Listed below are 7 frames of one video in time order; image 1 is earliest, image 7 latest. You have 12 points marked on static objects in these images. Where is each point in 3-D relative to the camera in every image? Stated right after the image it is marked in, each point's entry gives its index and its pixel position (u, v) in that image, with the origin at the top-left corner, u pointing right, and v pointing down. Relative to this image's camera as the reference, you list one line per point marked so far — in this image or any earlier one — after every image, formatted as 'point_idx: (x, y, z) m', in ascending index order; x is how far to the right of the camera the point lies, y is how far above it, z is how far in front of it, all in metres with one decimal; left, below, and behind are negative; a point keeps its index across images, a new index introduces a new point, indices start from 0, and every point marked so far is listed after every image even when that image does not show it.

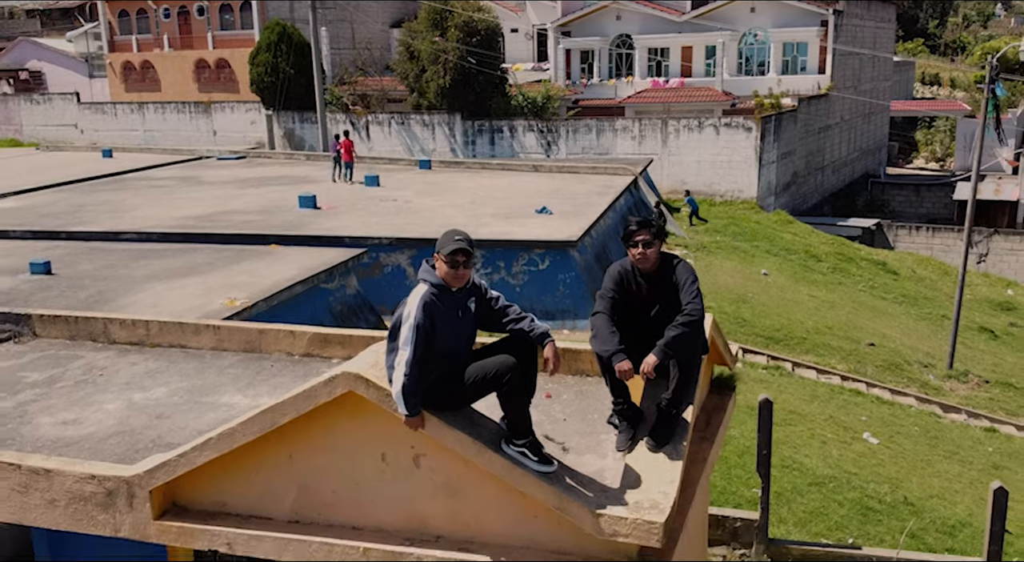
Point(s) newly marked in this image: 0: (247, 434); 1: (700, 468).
0: (-1.0, -0.5, +4.0) m
1: (+0.7, -0.7, +4.5) m
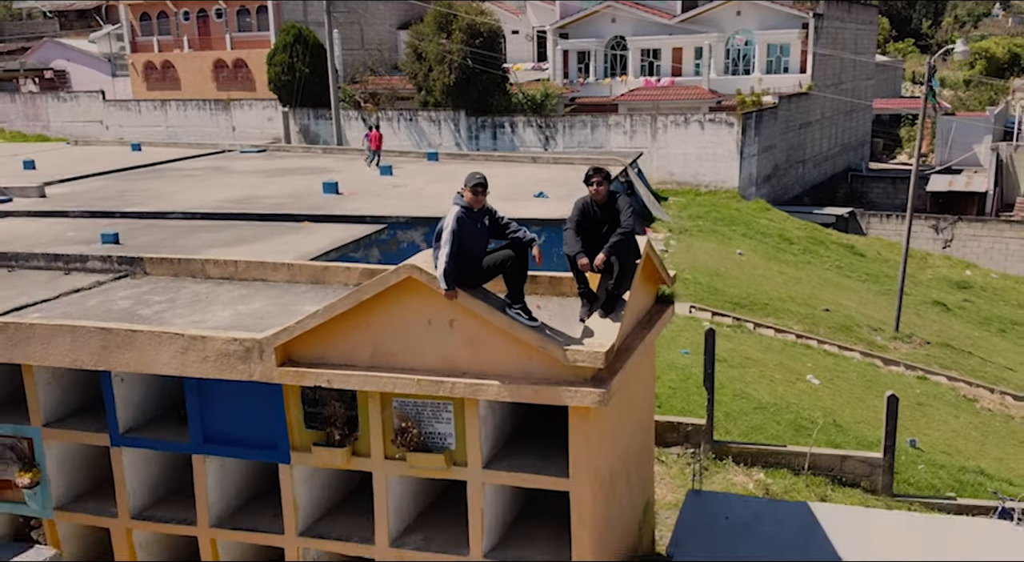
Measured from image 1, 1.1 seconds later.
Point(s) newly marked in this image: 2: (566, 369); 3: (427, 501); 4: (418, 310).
0: (-1.0, -0.1, +6.2) m
1: (+0.7, -0.3, +6.7) m
2: (+0.3, -0.5, +6.0) m
3: (-0.5, -1.4, +7.1) m
4: (-0.5, -0.2, +6.2) m
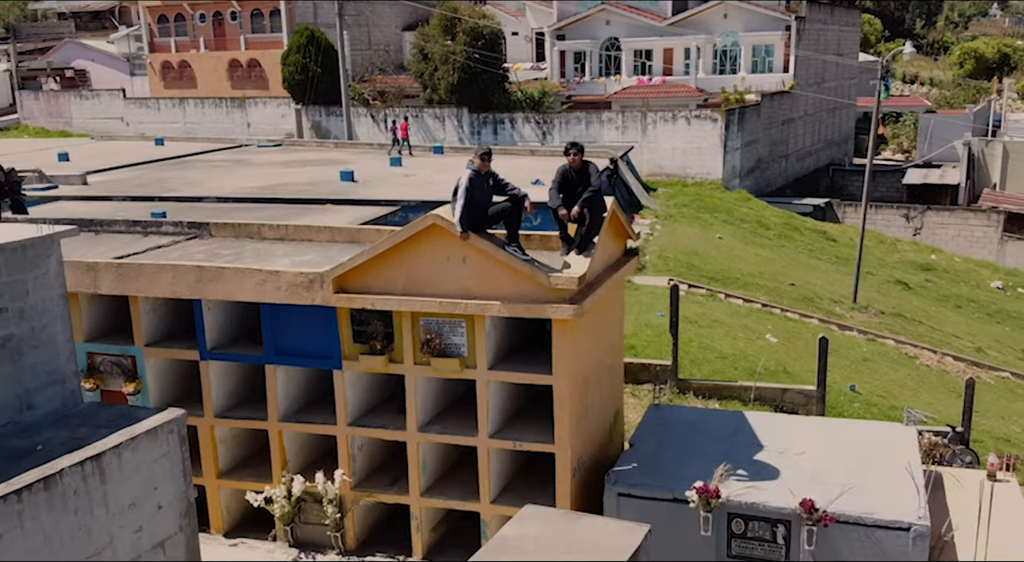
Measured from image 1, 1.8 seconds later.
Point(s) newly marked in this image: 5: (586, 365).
0: (-1.0, +0.3, +8.3) m
1: (+0.7, 0.0, +8.8) m
2: (+0.3, -0.1, +8.1) m
3: (-0.5, -1.0, +9.2) m
4: (-0.5, +0.2, +8.3) m
5: (+0.6, -0.7, +8.9) m
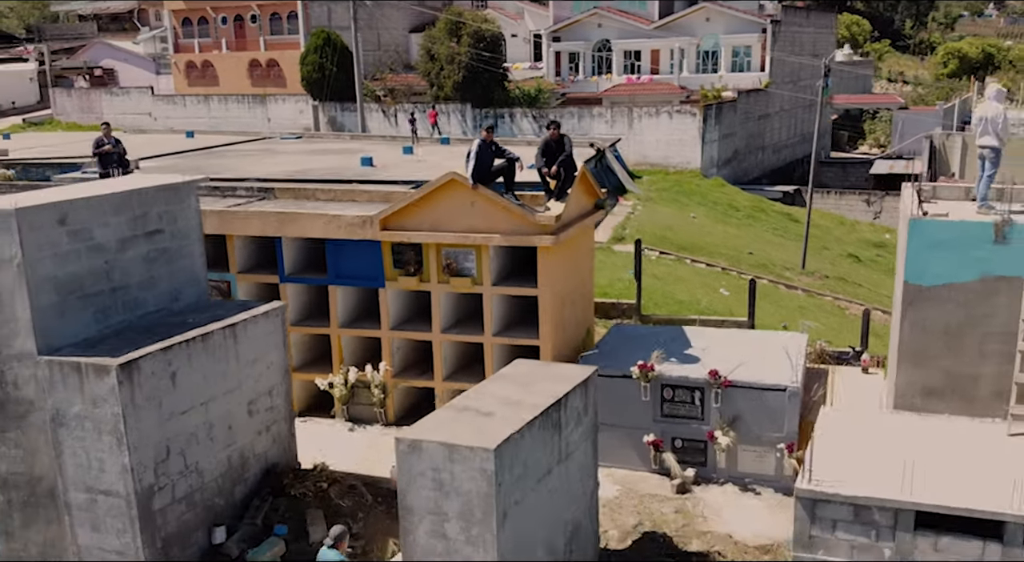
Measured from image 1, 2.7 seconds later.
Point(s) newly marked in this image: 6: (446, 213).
0: (-1.0, +0.9, +11.7) m
1: (+0.7, +0.7, +12.2) m
2: (+0.2, +0.5, +11.4) m
3: (-0.5, -0.4, +12.6) m
4: (-0.6, +0.8, +11.6) m
5: (+0.6, -0.1, +12.2) m
6: (-0.7, +0.7, +11.7) m
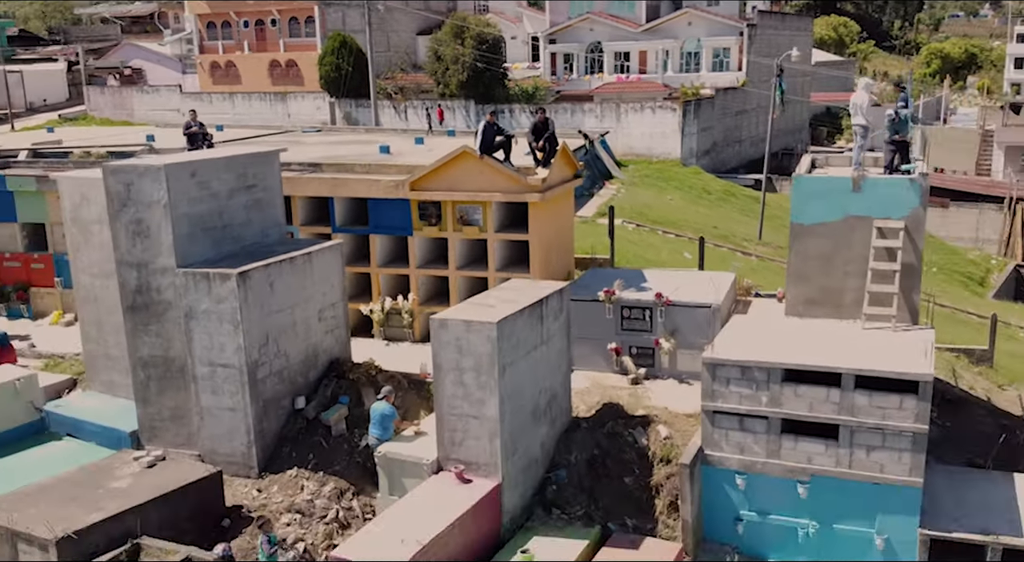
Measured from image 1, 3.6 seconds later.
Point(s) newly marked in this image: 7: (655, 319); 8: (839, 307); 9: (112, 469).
0: (-1.1, +1.6, +15.5) m
1: (+0.7, +1.4, +16.0) m
2: (+0.2, +1.2, +15.2) m
3: (-0.6, +0.4, +16.4) m
4: (-0.6, +1.6, +15.5) m
5: (+0.5, +0.7, +16.0) m
6: (-0.7, +1.4, +15.6) m
7: (+1.9, -0.5, +15.1) m
8: (+3.9, -0.3, +13.7) m
9: (-4.4, -2.1, +12.5) m
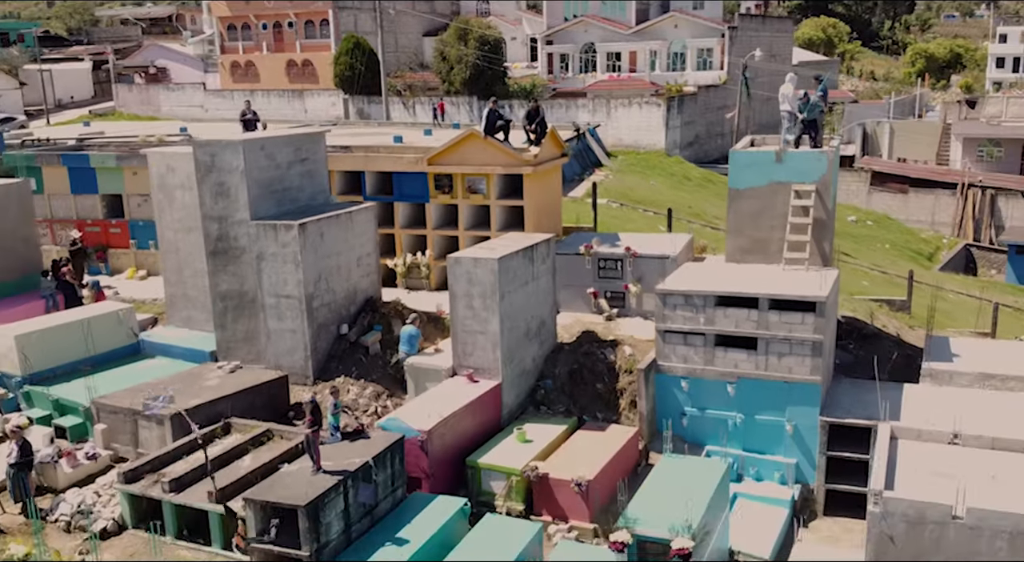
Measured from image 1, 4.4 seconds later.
0: (-1.1, +2.3, +19.2) m
1: (+0.6, +2.1, +19.7) m
2: (+0.2, +2.0, +18.9) m
3: (-0.6, +1.1, +20.1) m
4: (-0.6, +2.3, +19.2) m
5: (+0.5, +1.4, +19.8) m
6: (-0.7, +2.1, +19.3) m
7: (+1.9, +0.2, +18.9) m
8: (+3.9, +0.4, +17.4) m
9: (-4.4, -1.3, +16.3) m
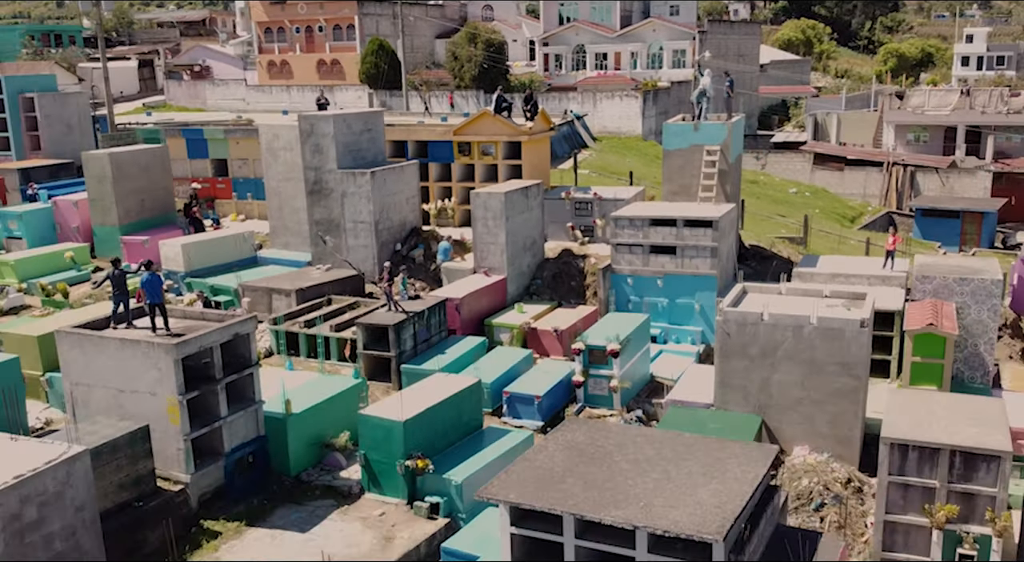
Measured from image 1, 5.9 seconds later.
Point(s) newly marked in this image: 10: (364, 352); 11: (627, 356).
0: (-1.1, +3.8, +27.1) m
1: (+0.7, +3.6, +27.6) m
2: (+0.2, +3.5, +26.8) m
3: (-0.6, +2.6, +28.0) m
4: (-0.6, +3.8, +27.1) m
5: (+0.5, +2.9, +27.6) m
6: (-0.7, +3.6, +27.2) m
7: (+1.9, +1.7, +26.7) m
8: (+3.9, +1.9, +25.3) m
9: (-4.4, +0.2, +24.2) m
10: (-2.6, -1.2, +19.6) m
11: (+2.0, -1.3, +19.5) m
